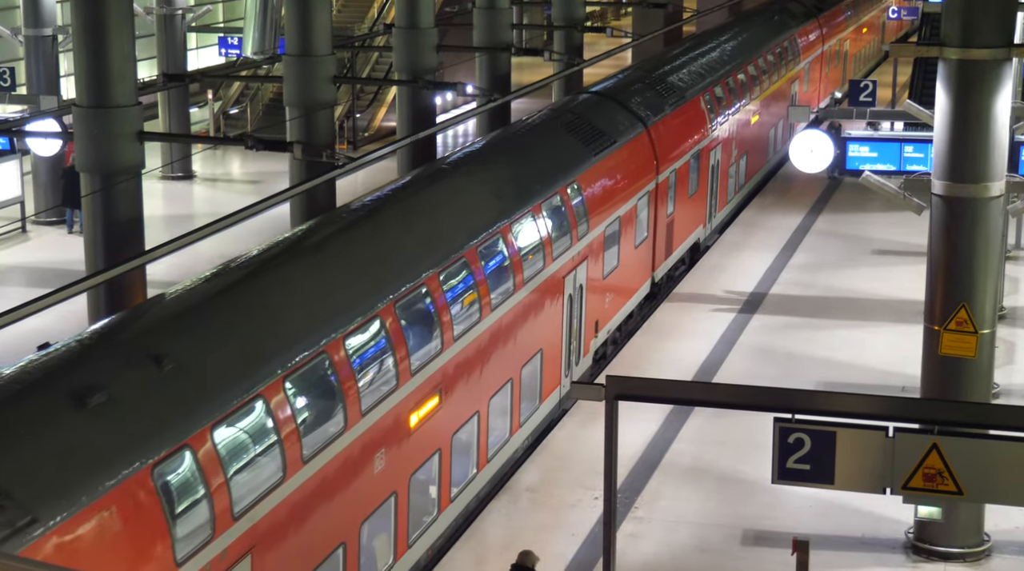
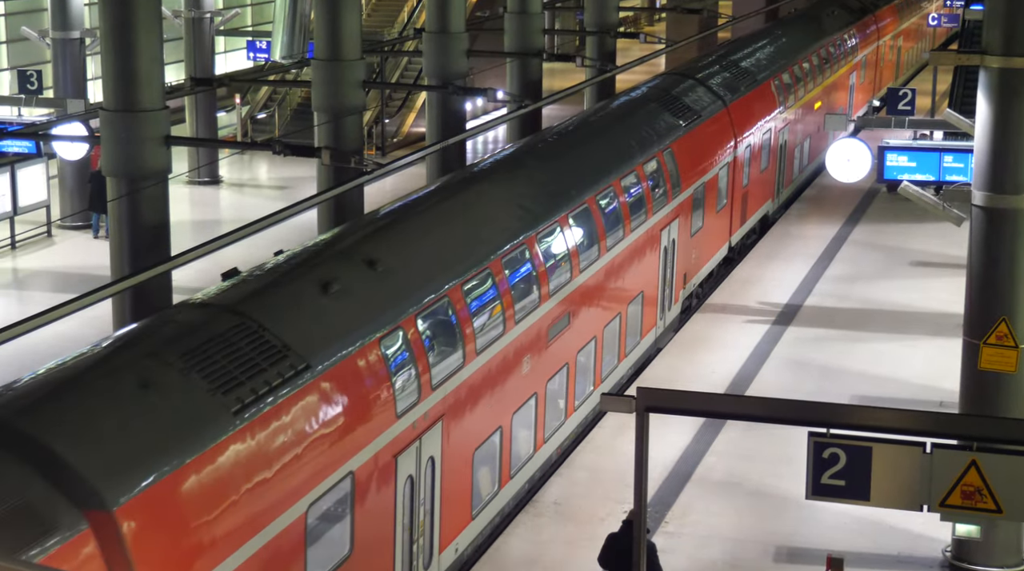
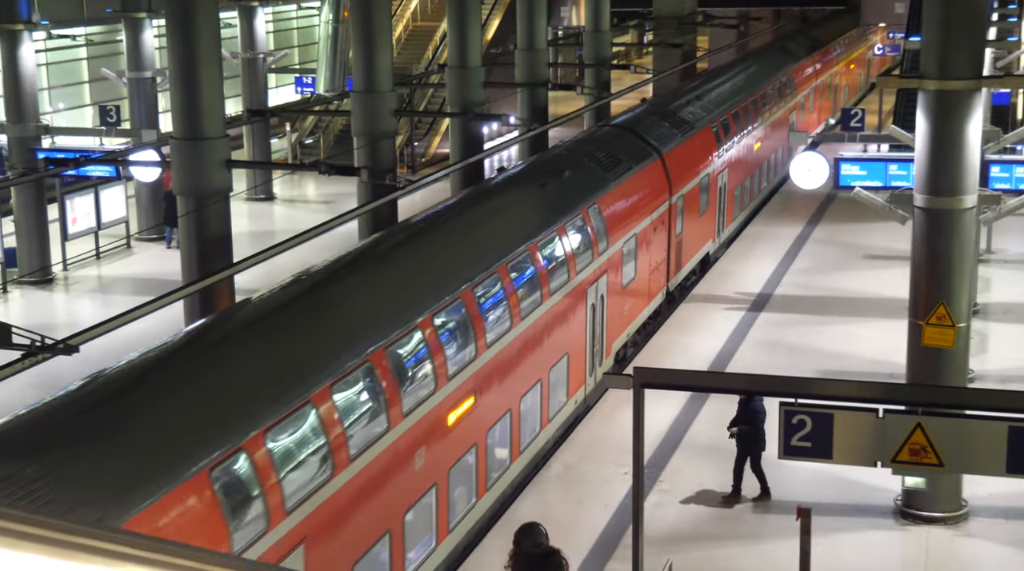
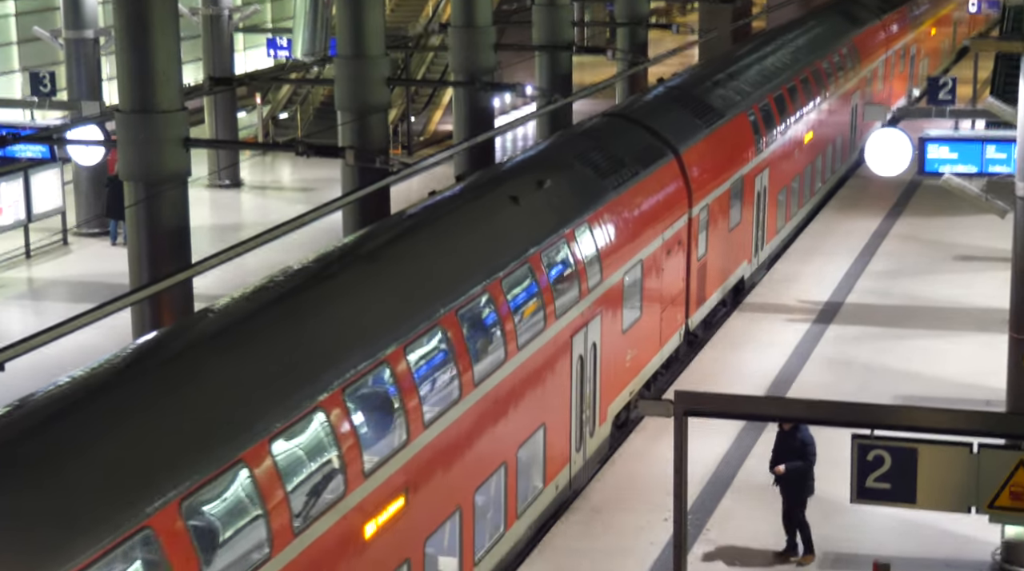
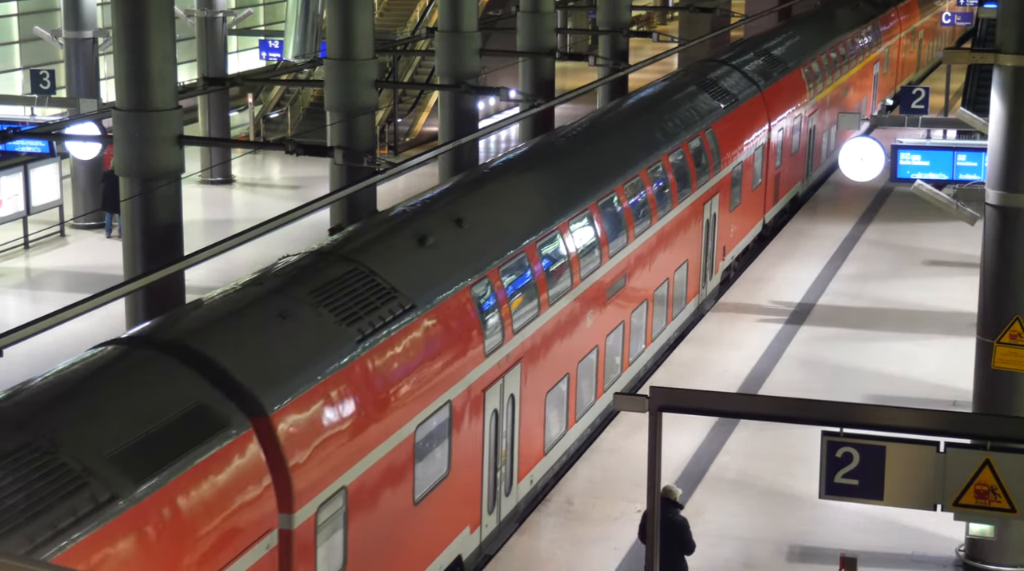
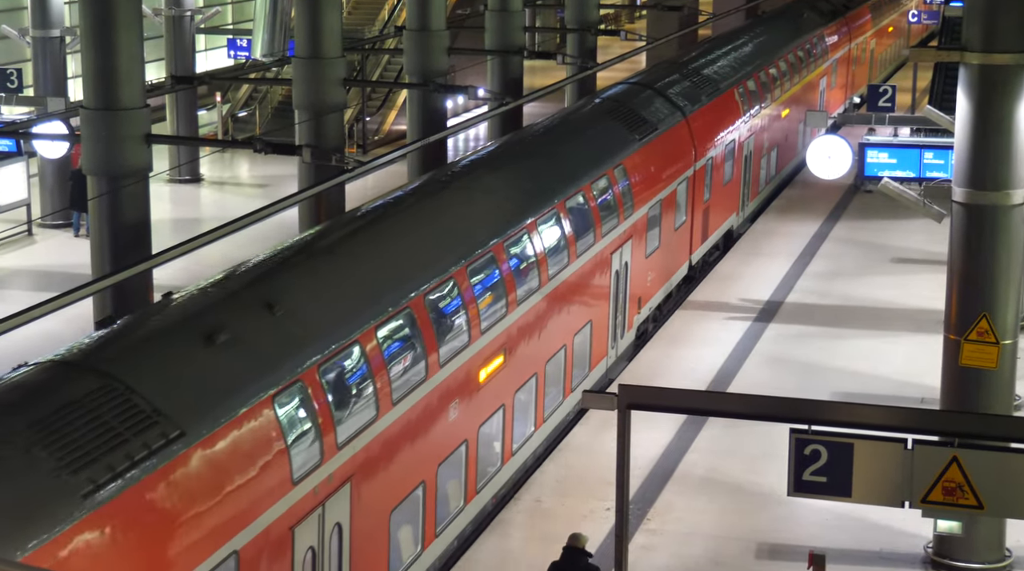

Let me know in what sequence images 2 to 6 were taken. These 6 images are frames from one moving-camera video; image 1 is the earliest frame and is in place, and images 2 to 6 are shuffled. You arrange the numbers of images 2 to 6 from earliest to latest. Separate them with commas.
6, 2, 5, 4, 3
